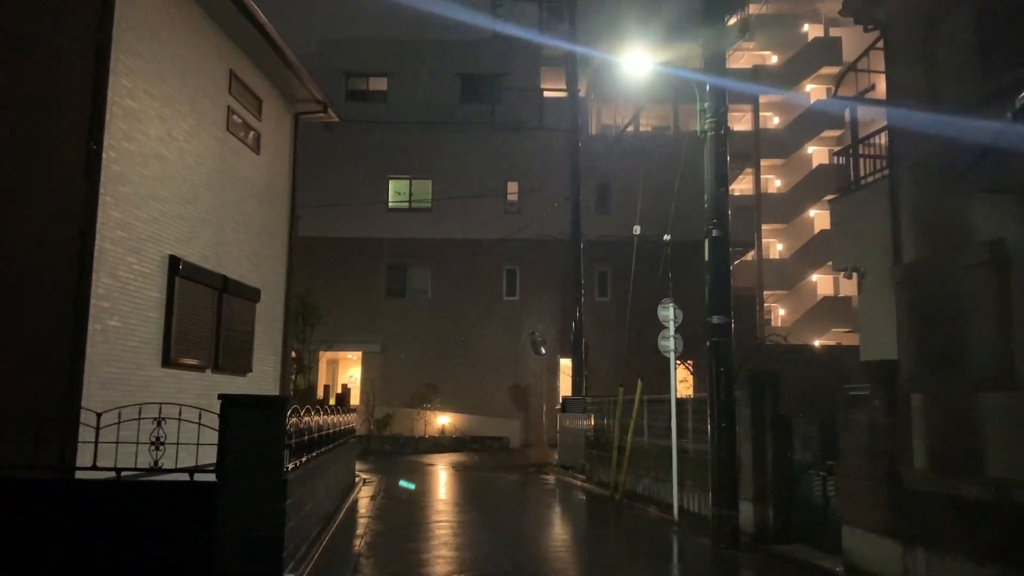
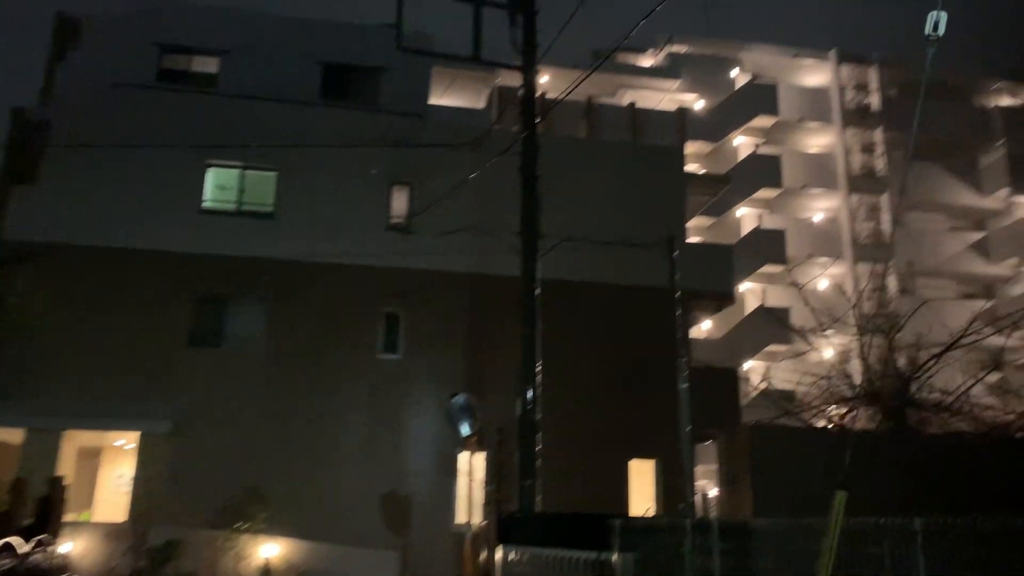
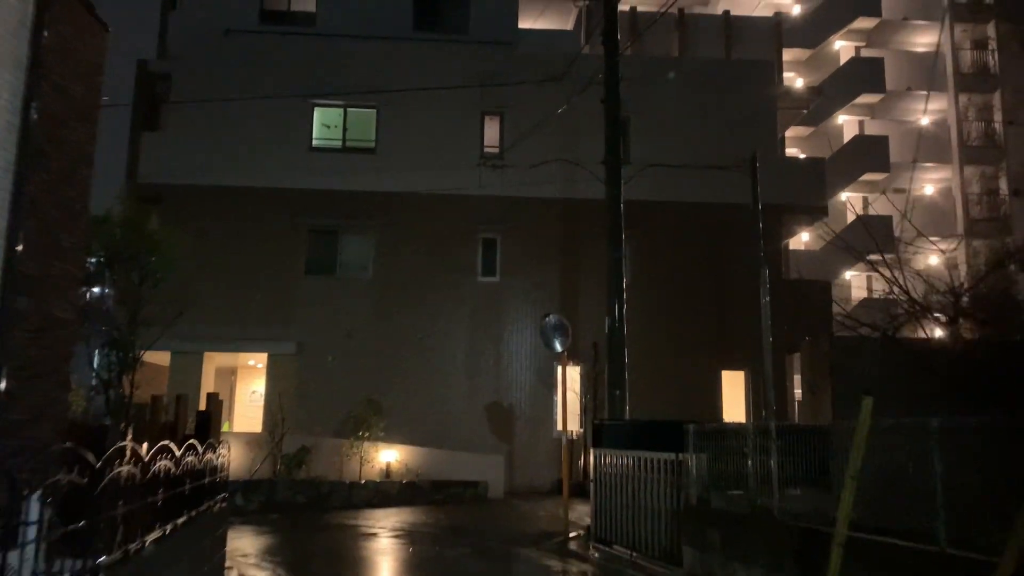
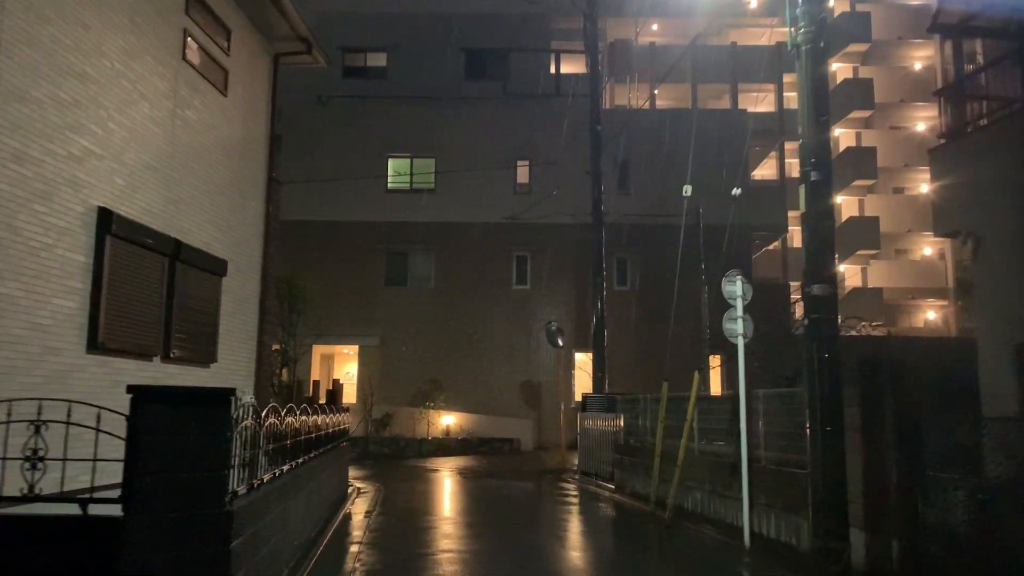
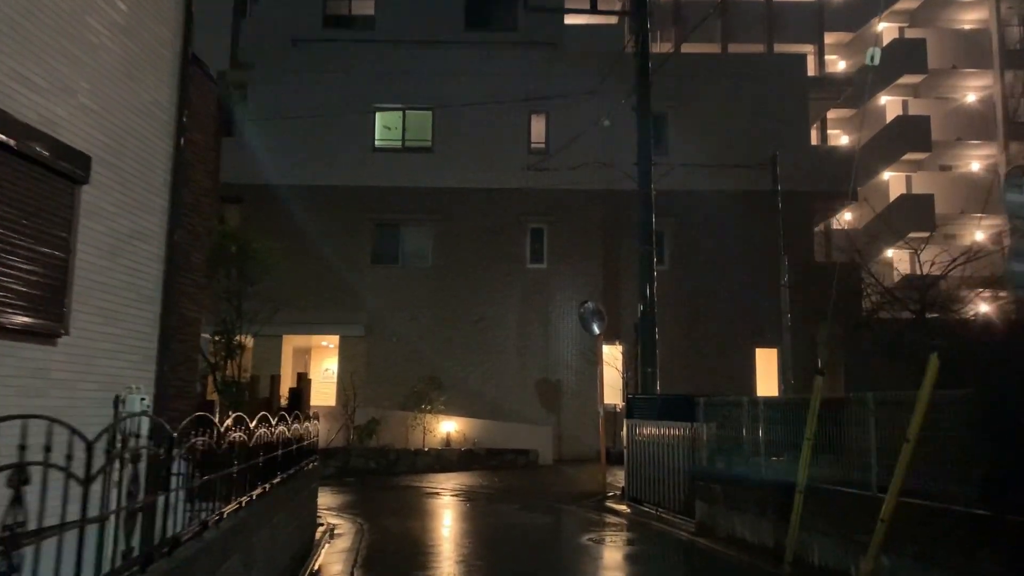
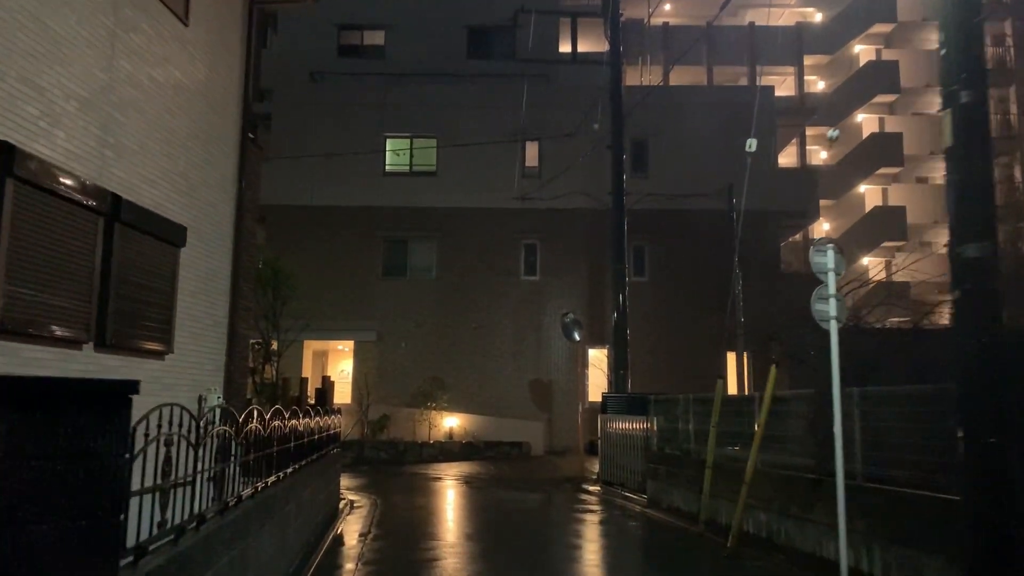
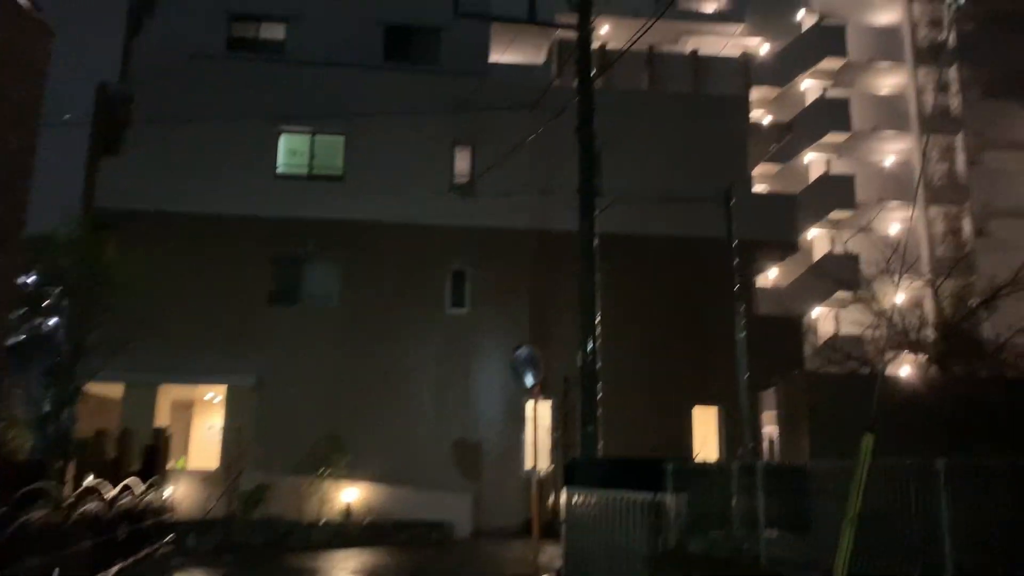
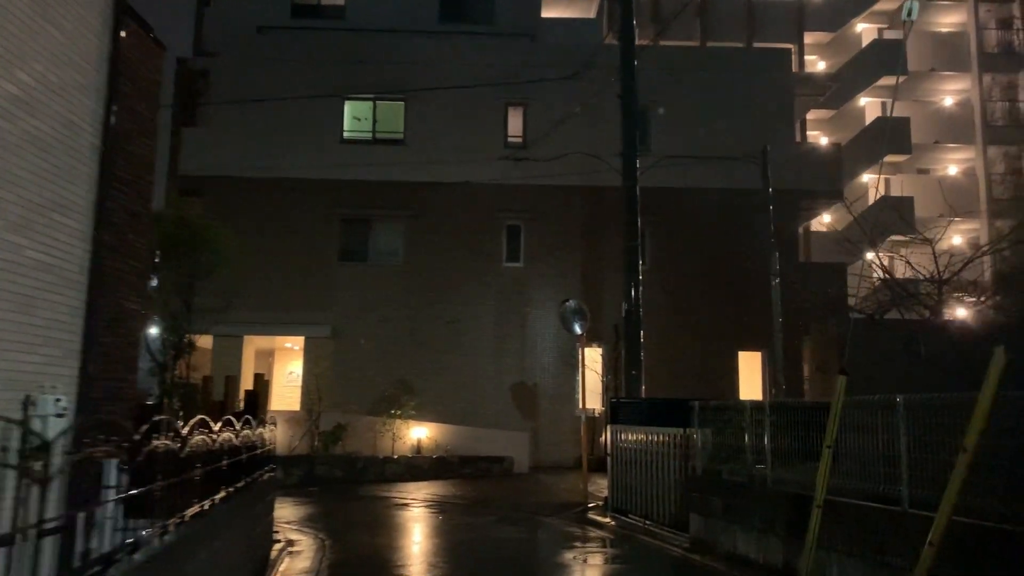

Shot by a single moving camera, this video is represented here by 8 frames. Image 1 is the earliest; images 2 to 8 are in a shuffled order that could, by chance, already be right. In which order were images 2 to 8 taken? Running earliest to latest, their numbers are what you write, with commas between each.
4, 6, 5, 8, 3, 7, 2
